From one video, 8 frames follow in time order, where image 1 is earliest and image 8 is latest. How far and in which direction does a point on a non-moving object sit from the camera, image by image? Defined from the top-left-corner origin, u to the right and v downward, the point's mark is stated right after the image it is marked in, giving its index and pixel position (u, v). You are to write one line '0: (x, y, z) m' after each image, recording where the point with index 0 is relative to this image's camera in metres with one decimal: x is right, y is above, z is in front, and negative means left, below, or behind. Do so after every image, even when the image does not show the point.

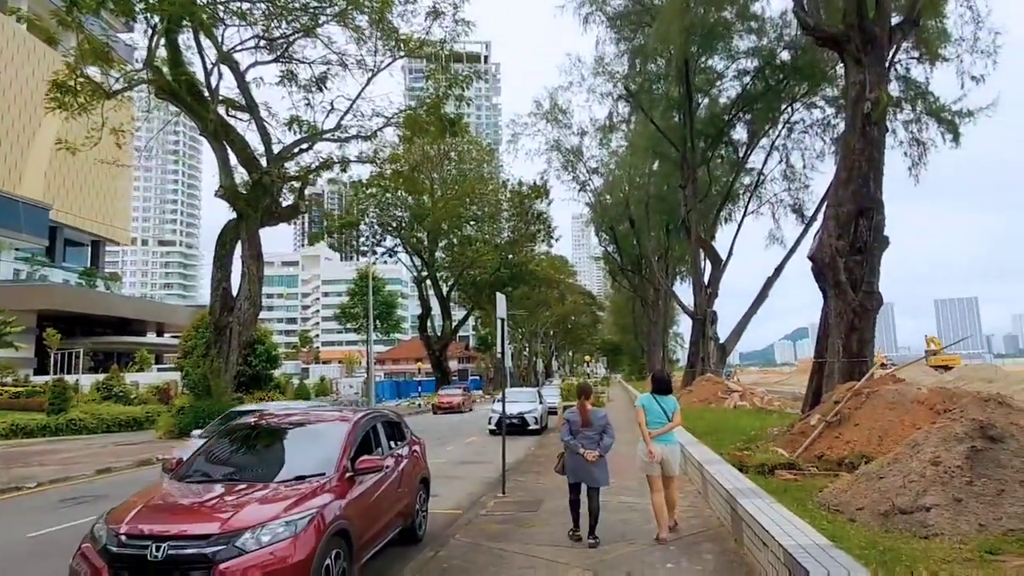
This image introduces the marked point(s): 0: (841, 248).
0: (+6.8, +0.8, +14.8) m
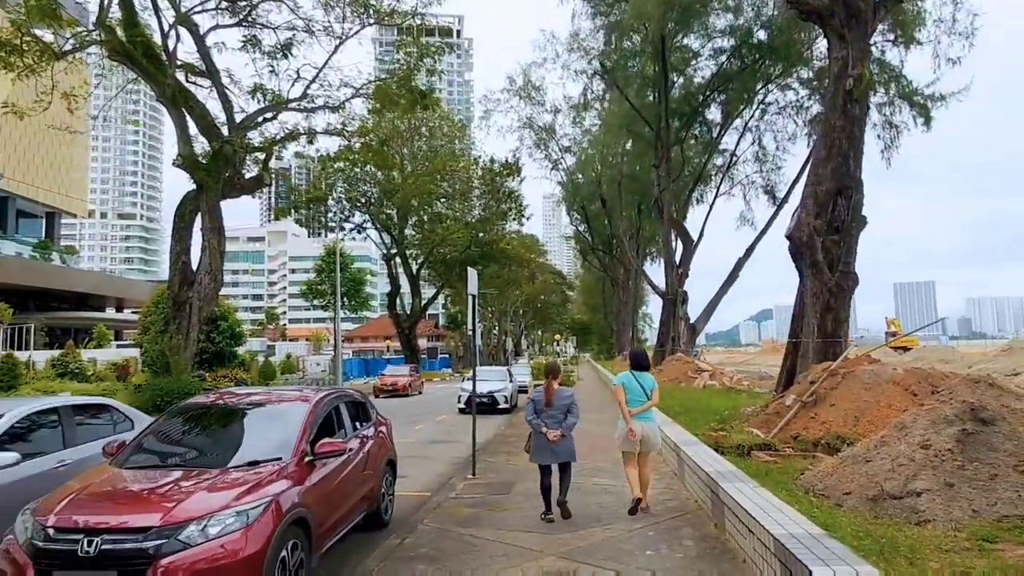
0: (+6.2, +1.3, +14.6) m
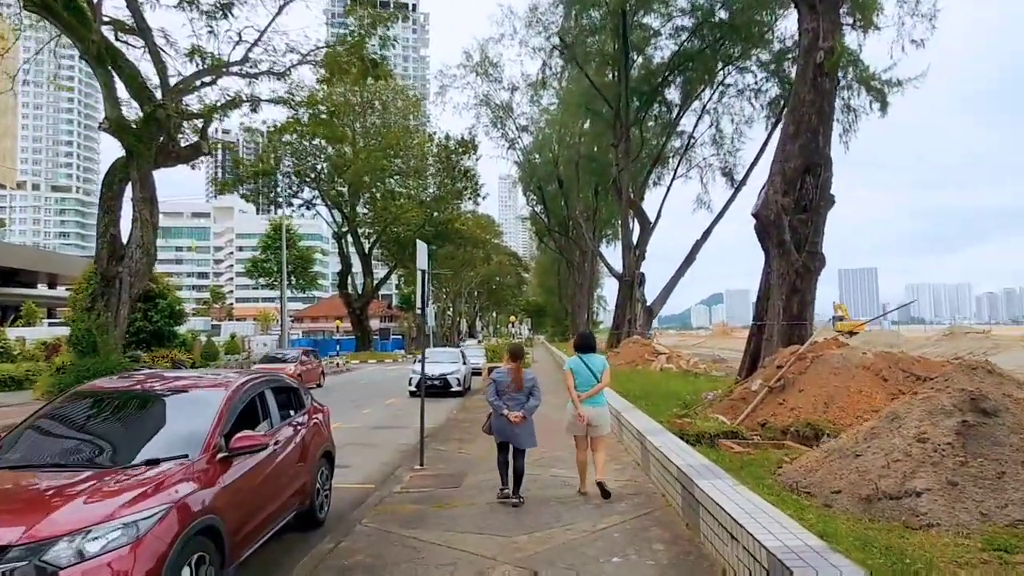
0: (+5.4, +1.6, +14.0) m
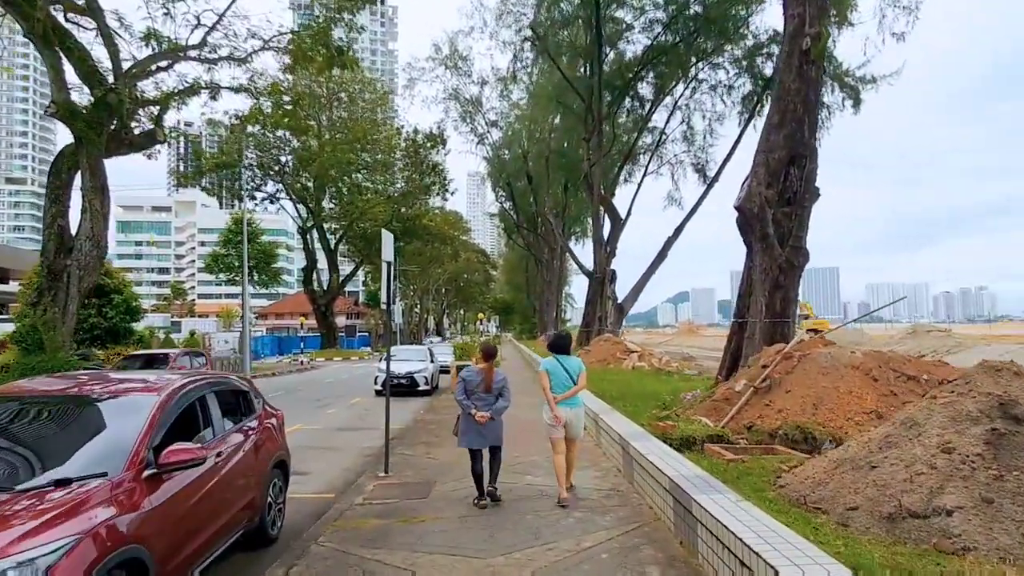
0: (+4.8, +1.7, +13.5) m
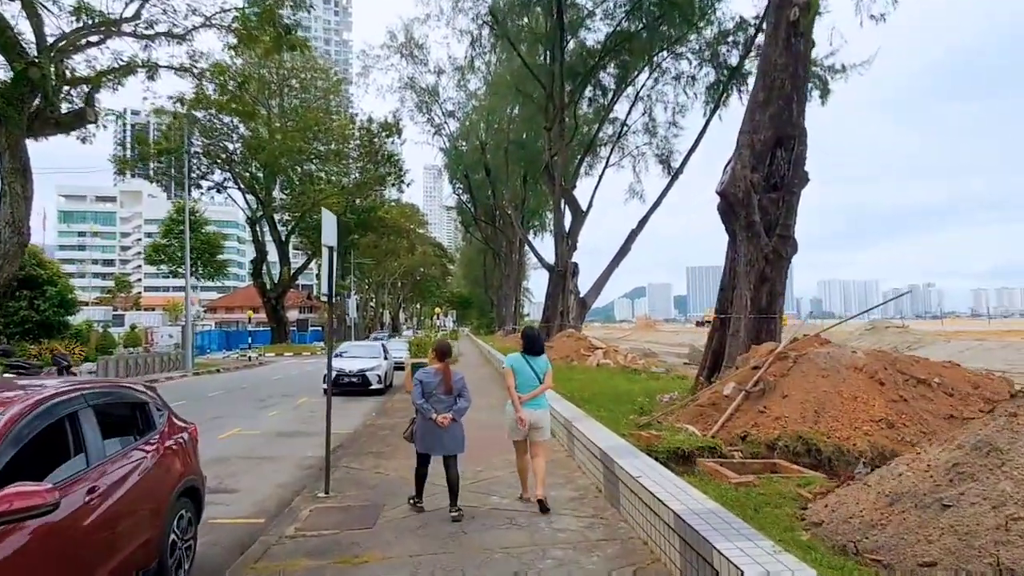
0: (+4.2, +1.8, +12.3) m
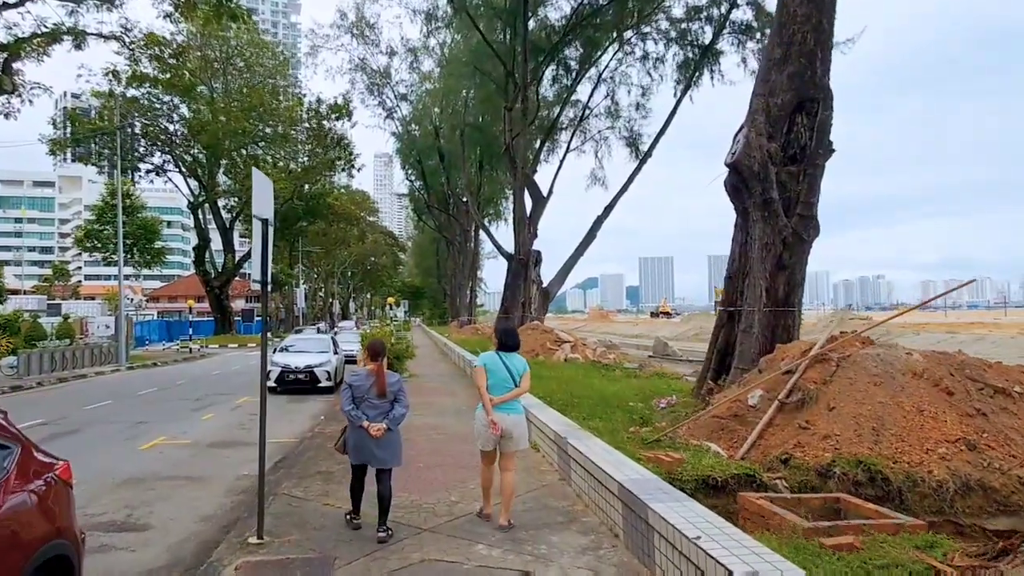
0: (+3.9, +2.0, +10.6) m
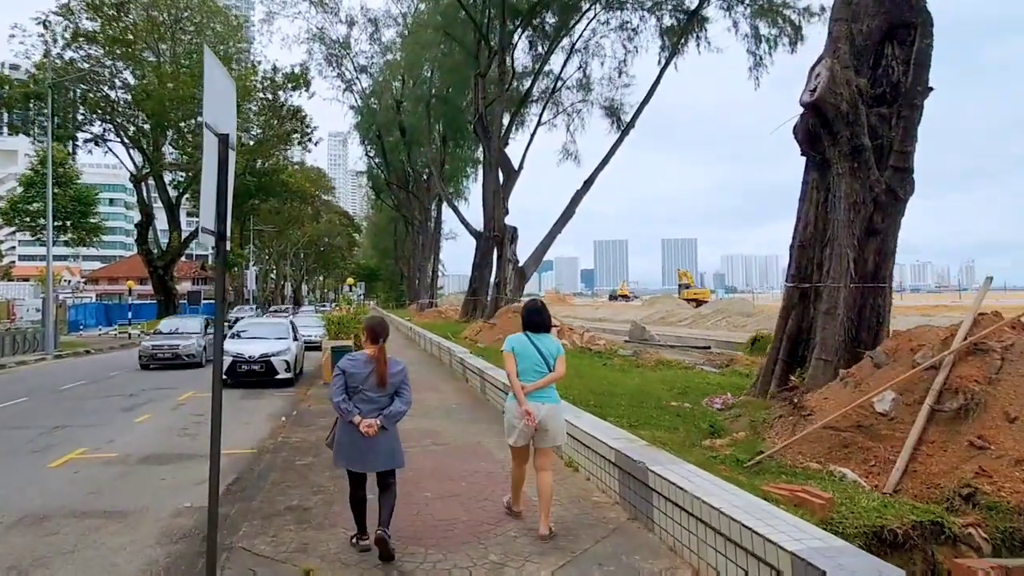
0: (+4.1, +2.3, +8.4) m
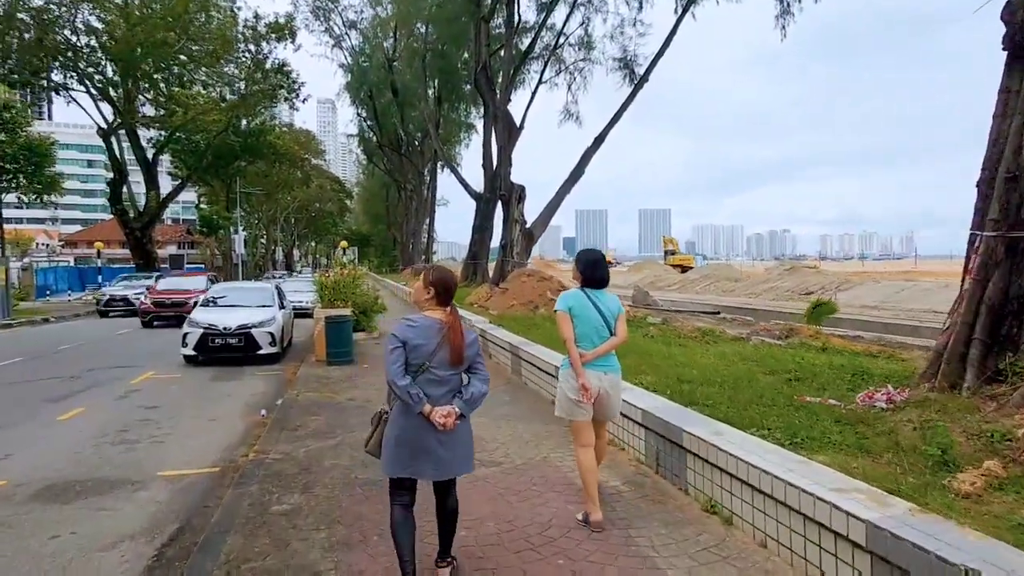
0: (+4.9, +2.8, +5.4) m
